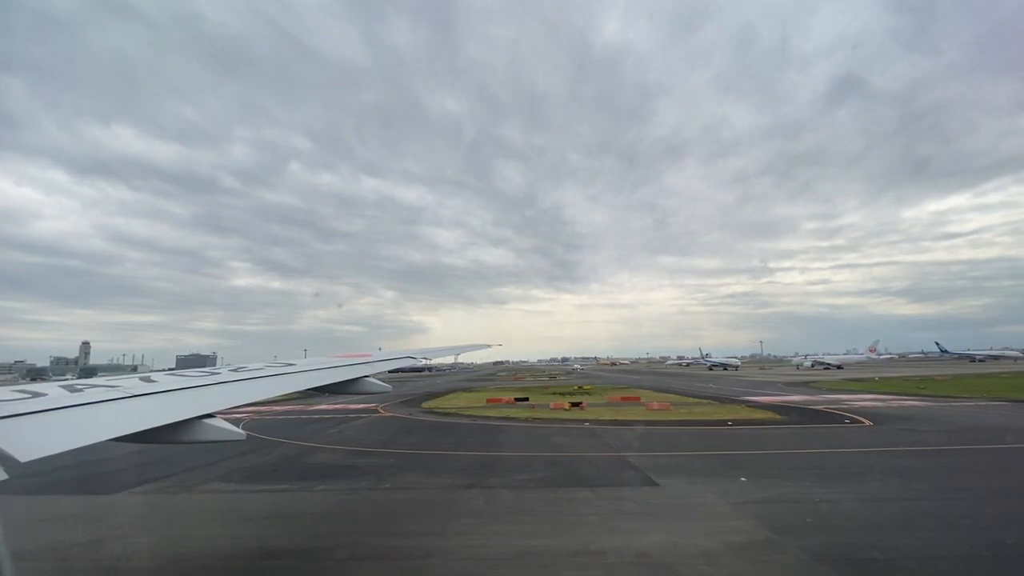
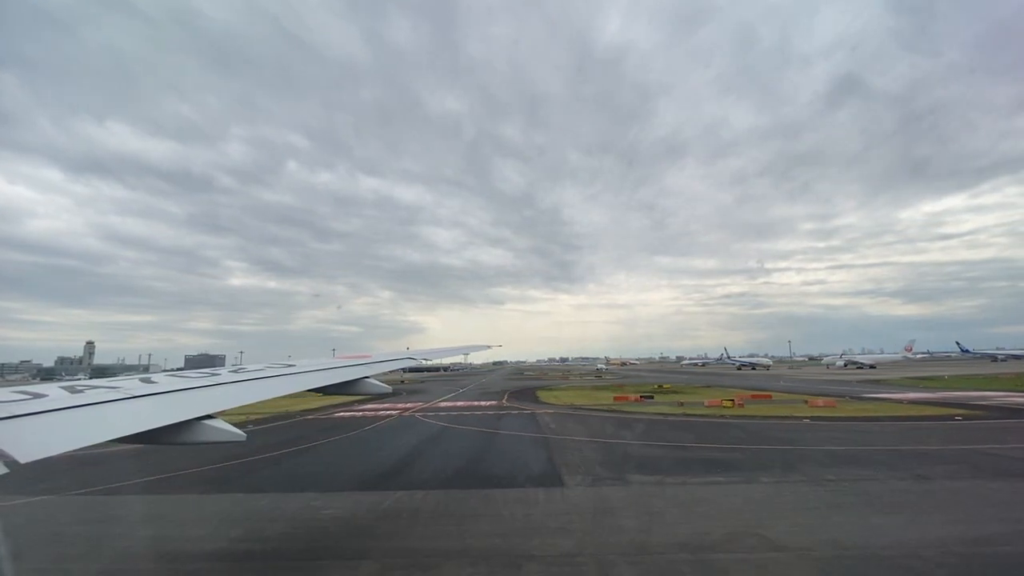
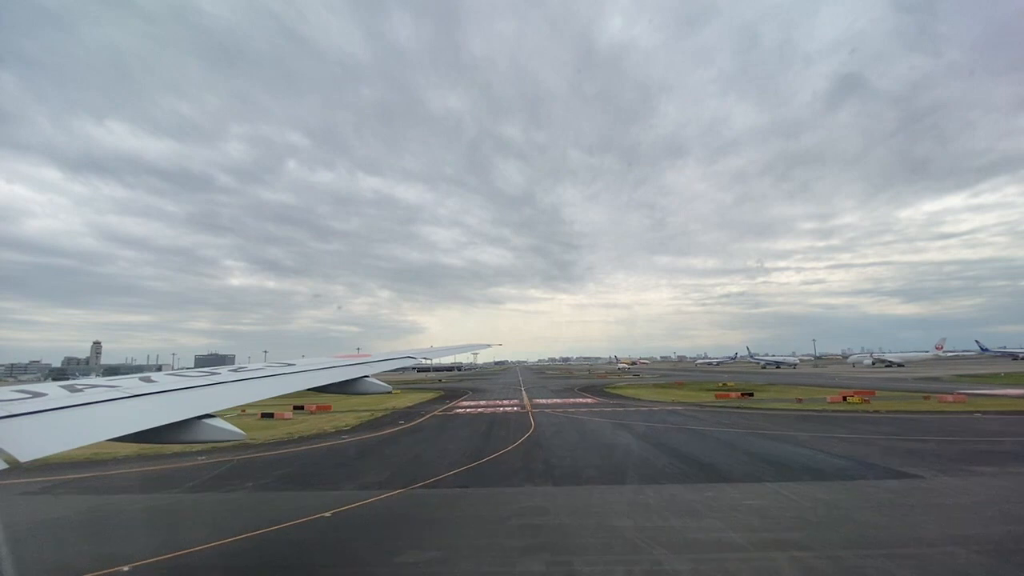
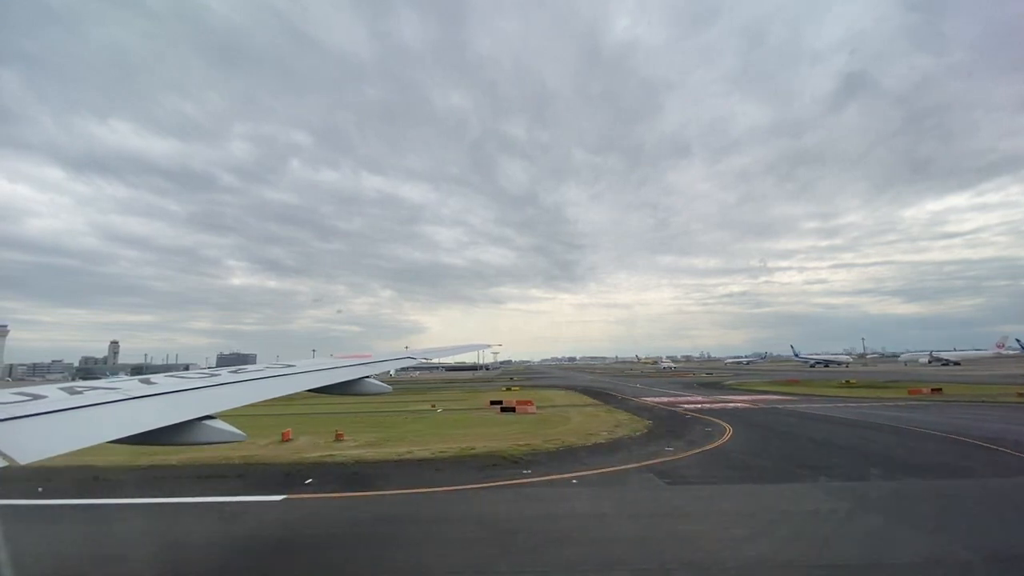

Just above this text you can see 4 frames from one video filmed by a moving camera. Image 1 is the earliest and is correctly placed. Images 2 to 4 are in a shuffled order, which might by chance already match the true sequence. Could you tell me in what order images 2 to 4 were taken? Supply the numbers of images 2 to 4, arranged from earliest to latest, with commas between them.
2, 3, 4
